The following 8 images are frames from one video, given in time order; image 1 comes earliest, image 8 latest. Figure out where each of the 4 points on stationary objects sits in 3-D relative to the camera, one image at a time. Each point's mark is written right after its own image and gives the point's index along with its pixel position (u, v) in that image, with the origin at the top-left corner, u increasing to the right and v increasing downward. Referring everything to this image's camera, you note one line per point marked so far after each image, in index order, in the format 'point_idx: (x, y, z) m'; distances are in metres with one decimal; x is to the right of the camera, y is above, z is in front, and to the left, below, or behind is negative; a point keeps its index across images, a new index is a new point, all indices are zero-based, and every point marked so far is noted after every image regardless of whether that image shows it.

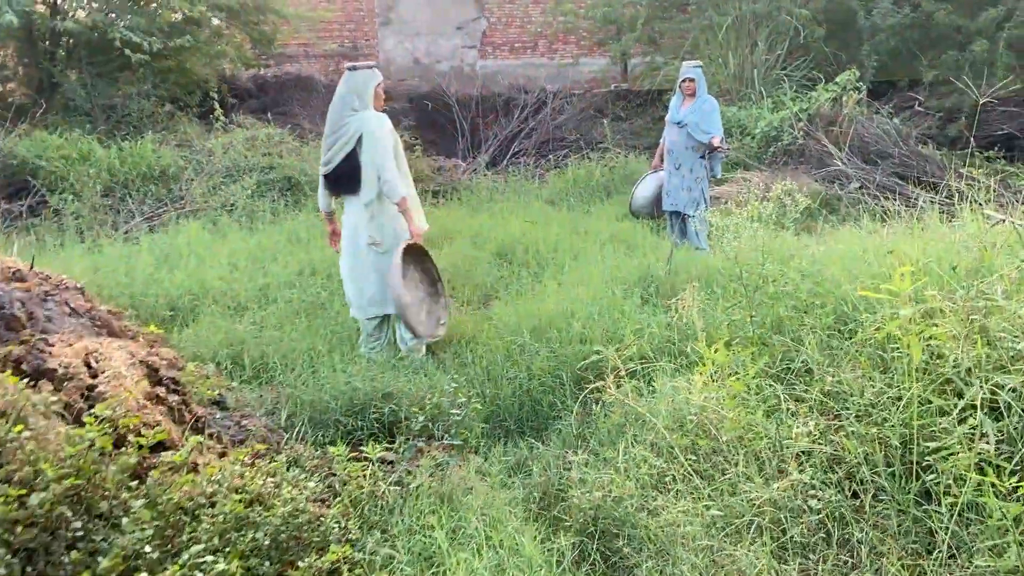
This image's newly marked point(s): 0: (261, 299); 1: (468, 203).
0: (-1.3, -0.1, +4.4) m
1: (-0.4, +0.7, +7.1) m
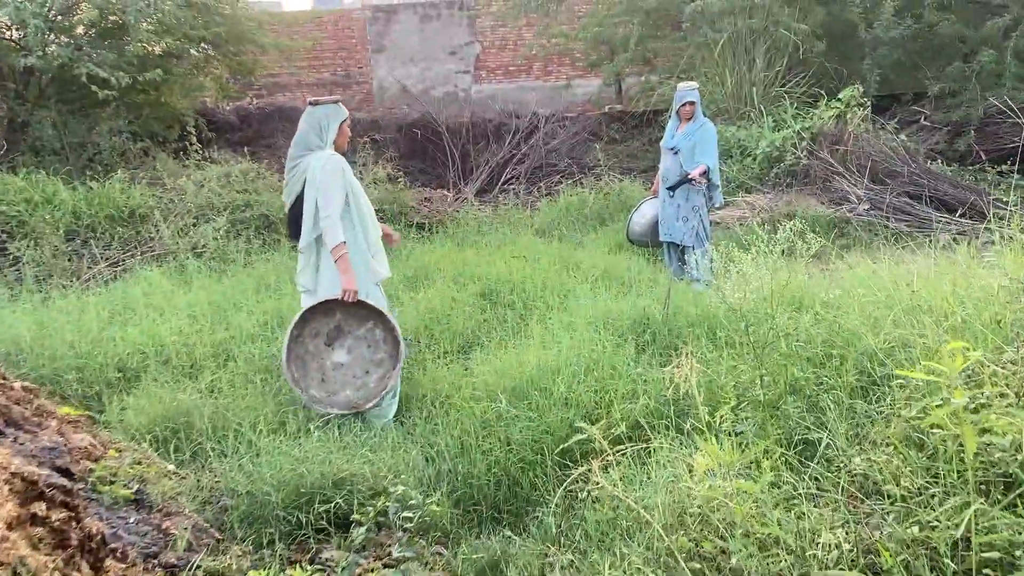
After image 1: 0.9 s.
0: (-1.3, -0.3, +4.0) m
1: (-0.4, +0.4, +6.7) m
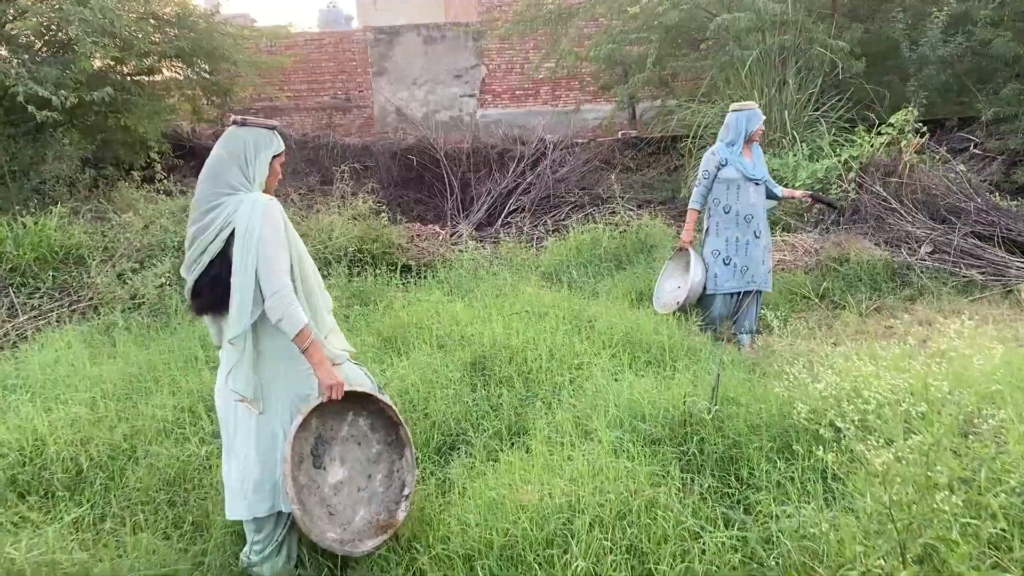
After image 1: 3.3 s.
0: (-1.4, -0.6, +3.0) m
1: (-0.4, 0.0, +5.7) m
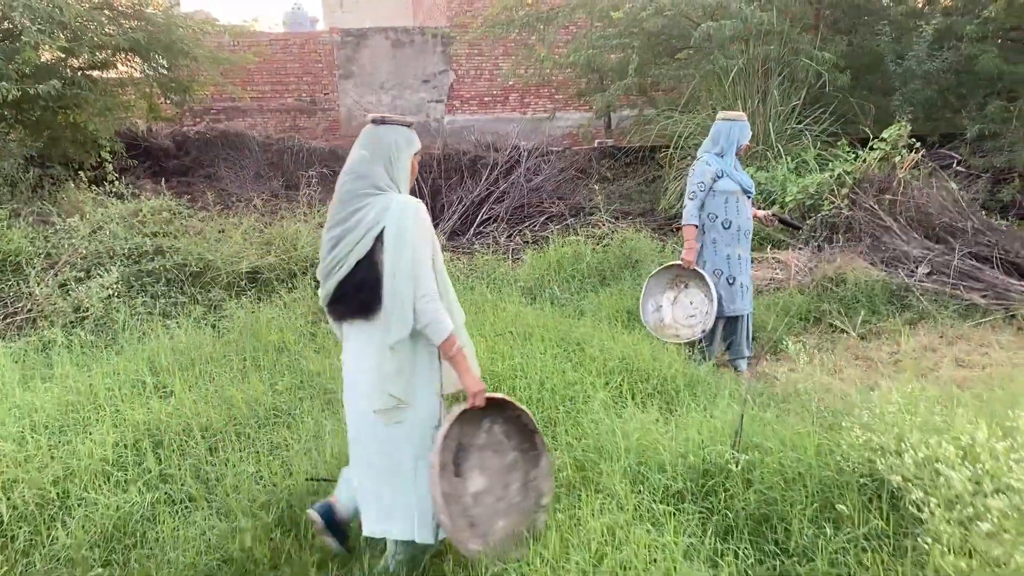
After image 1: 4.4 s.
0: (-1.4, -0.7, +2.6) m
1: (-0.6, -0.1, +5.3) m
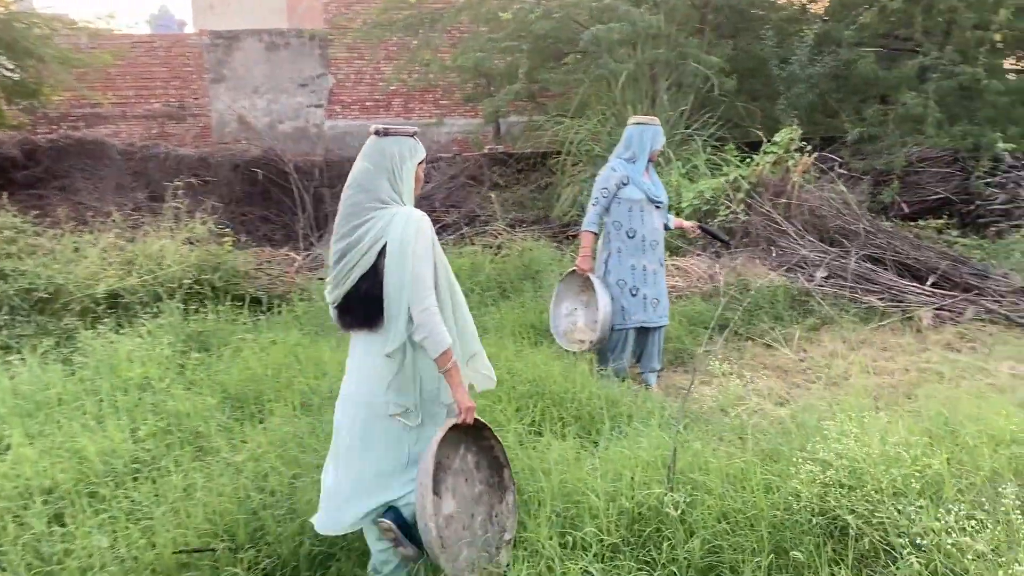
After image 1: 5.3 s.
0: (-1.6, -0.8, +2.0) m
1: (-1.1, -0.2, +4.8) m
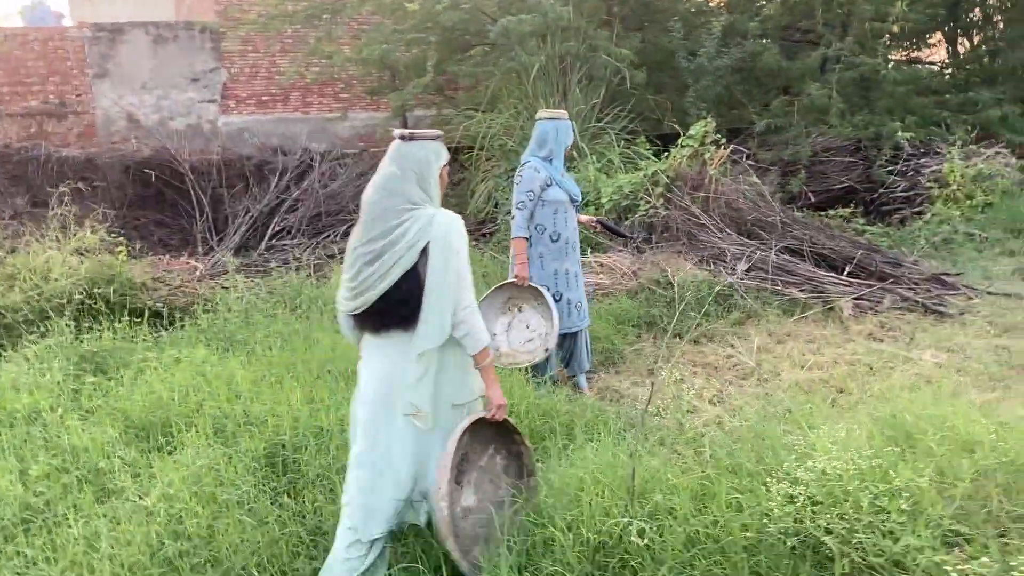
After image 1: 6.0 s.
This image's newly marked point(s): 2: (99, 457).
0: (-1.7, -0.9, +1.7) m
1: (-1.5, -0.2, +4.5) m
2: (-1.4, -0.6, +2.9) m
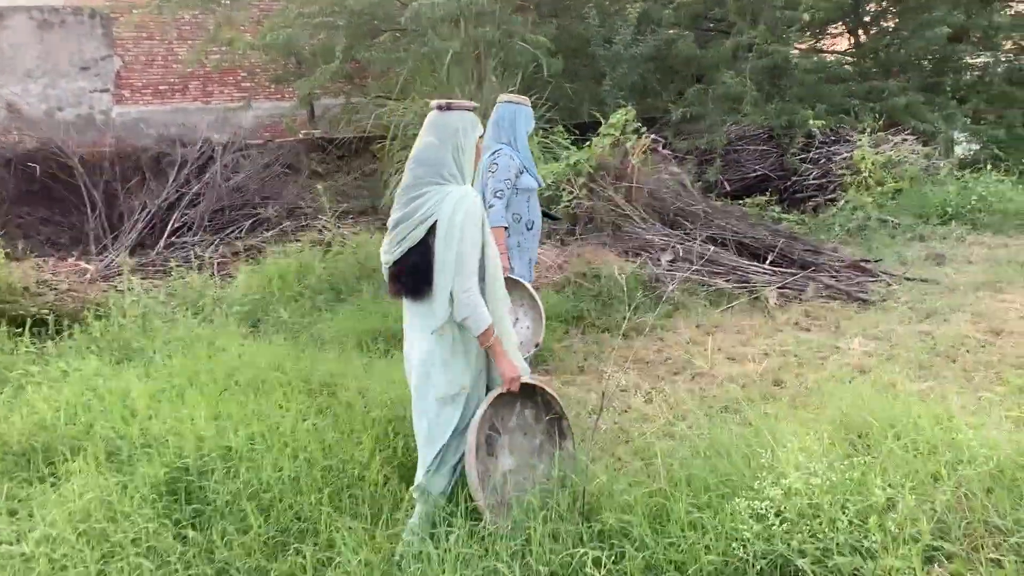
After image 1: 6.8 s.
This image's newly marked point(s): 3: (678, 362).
0: (-1.7, -0.9, +1.3) m
1: (-1.9, -0.3, +4.1) m
2: (-1.6, -0.6, +2.6) m
3: (+0.8, -0.4, +4.2) m
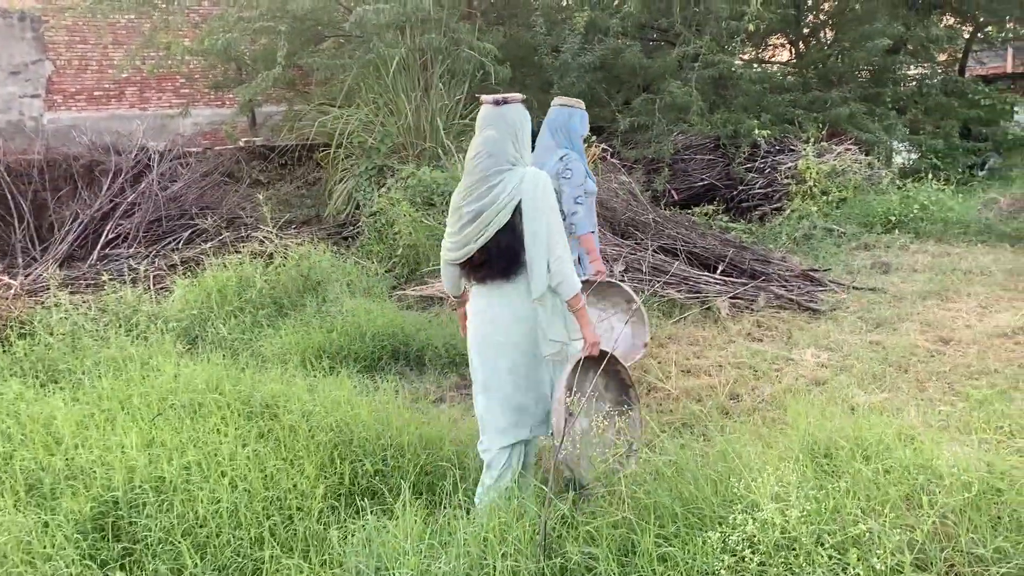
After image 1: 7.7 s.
0: (-1.8, -1.0, +1.0) m
1: (-2.1, -0.3, +3.8) m
2: (-1.7, -0.7, +2.3) m
3: (+0.6, -0.4, +4.1) m
